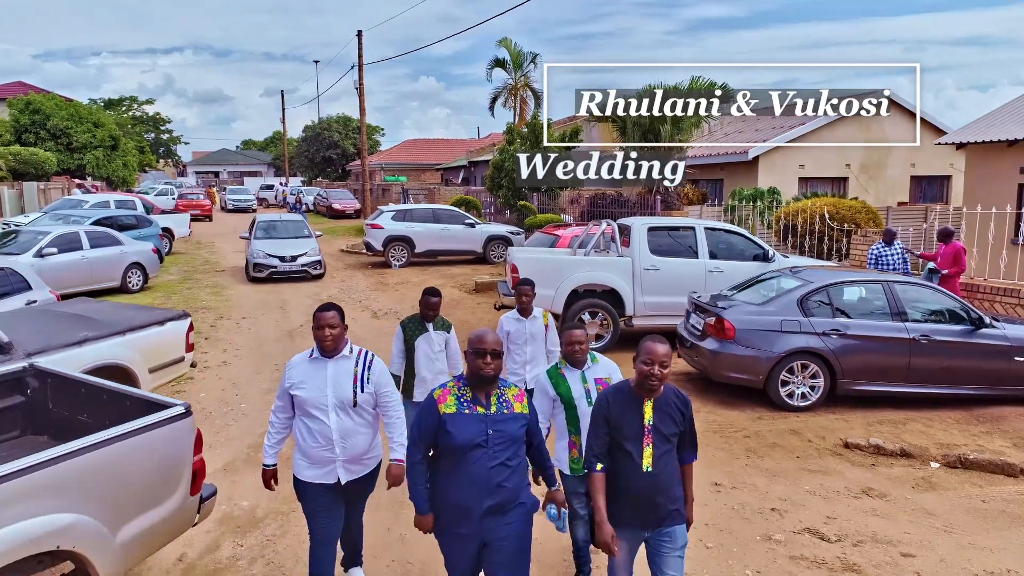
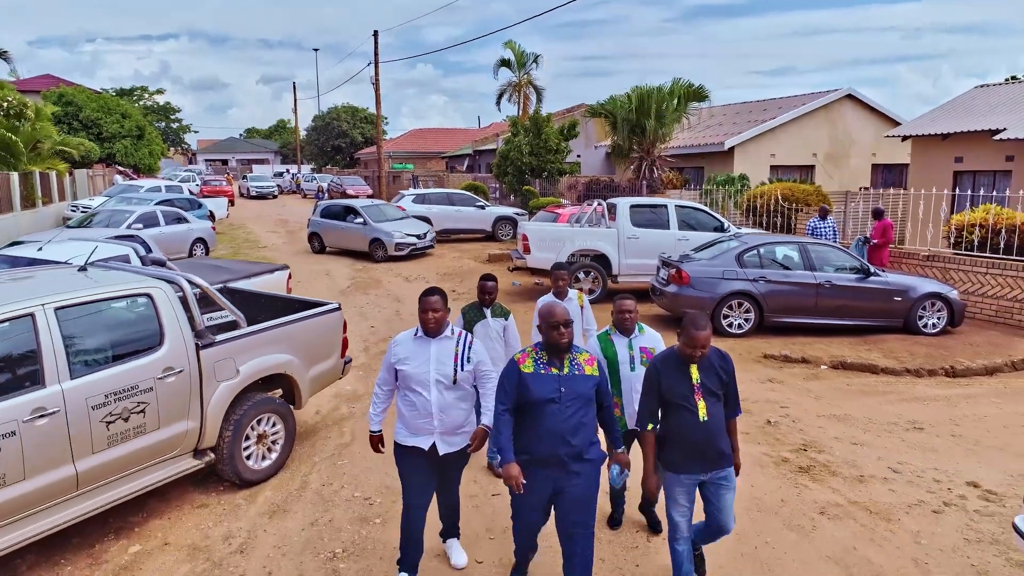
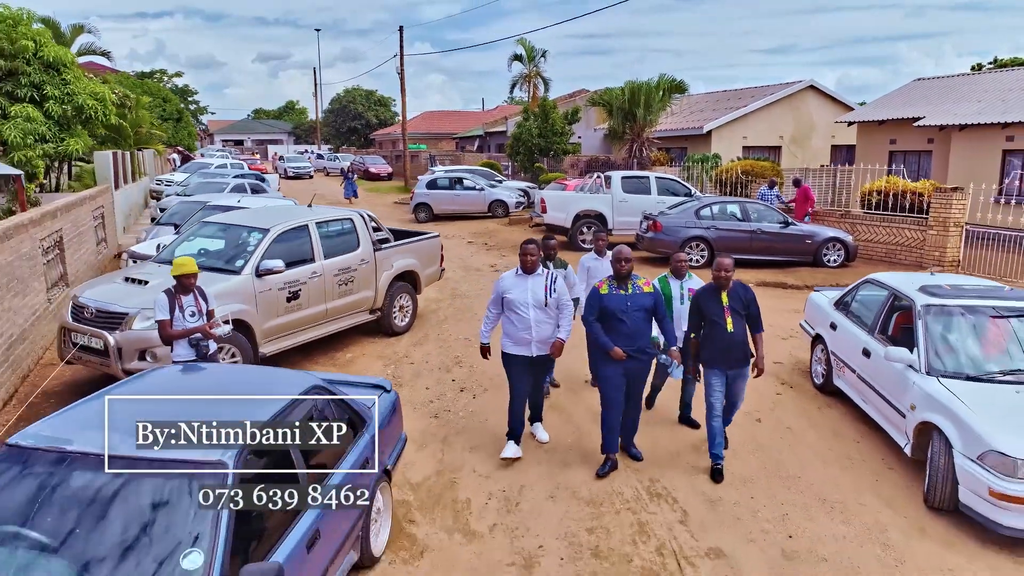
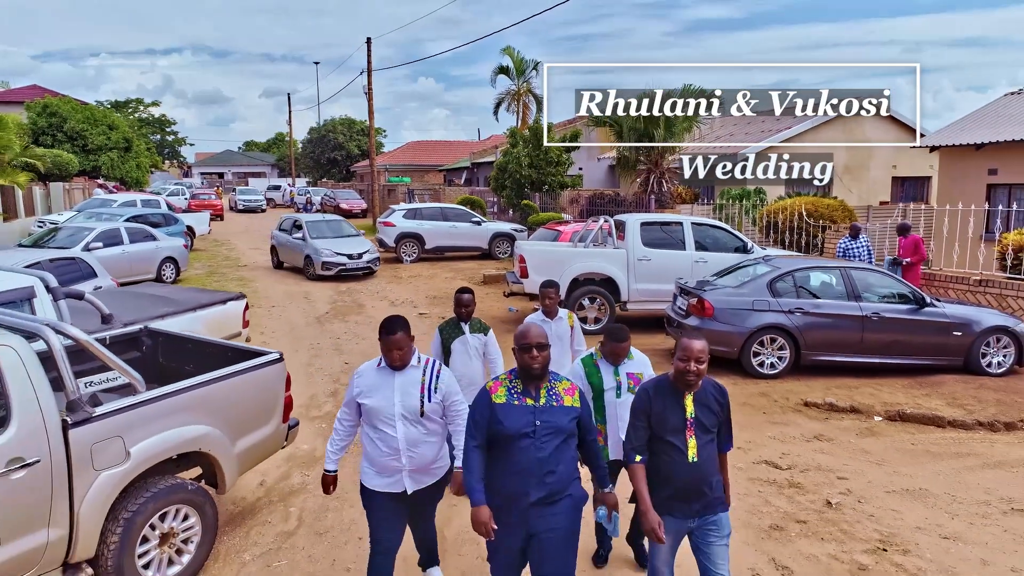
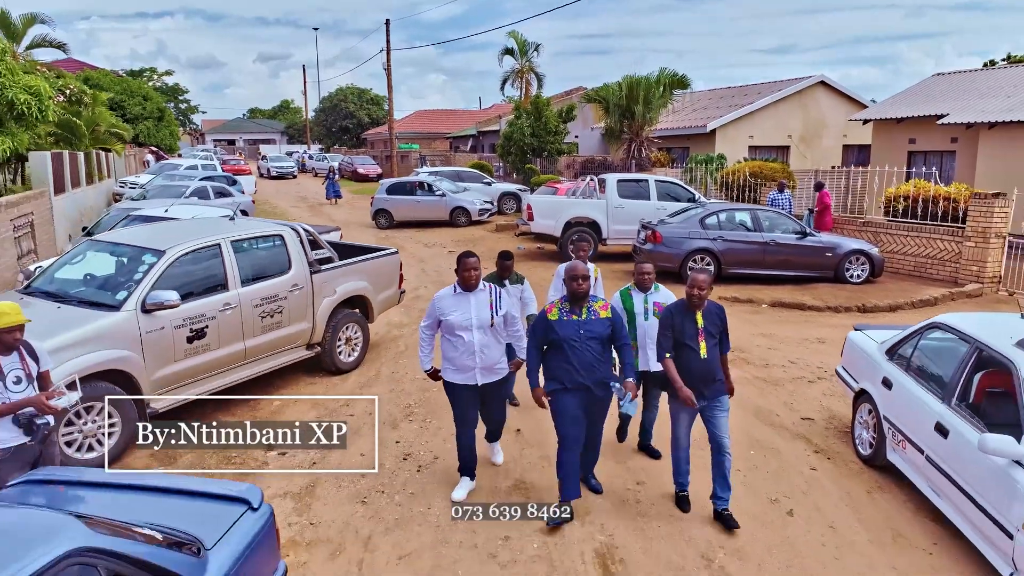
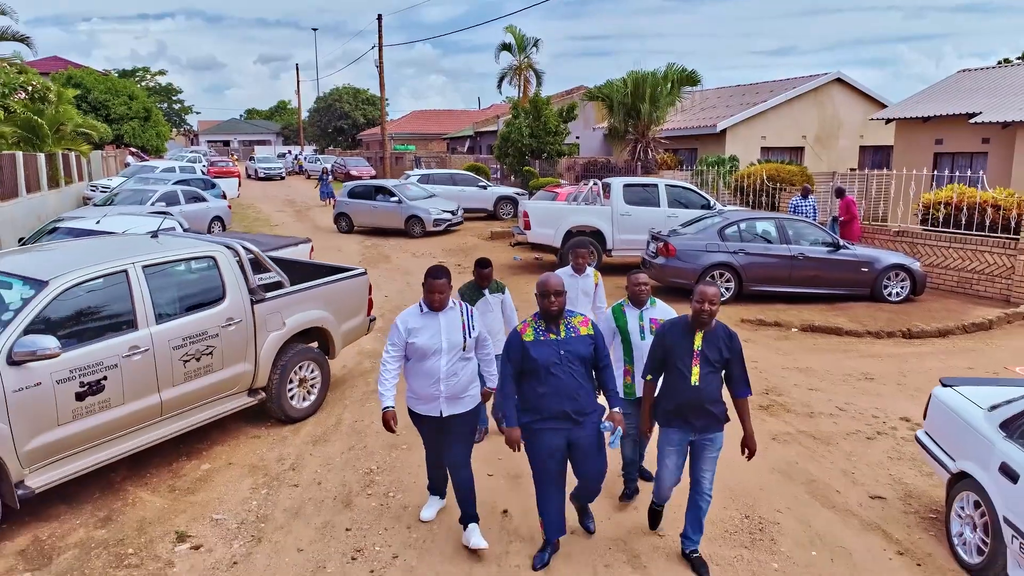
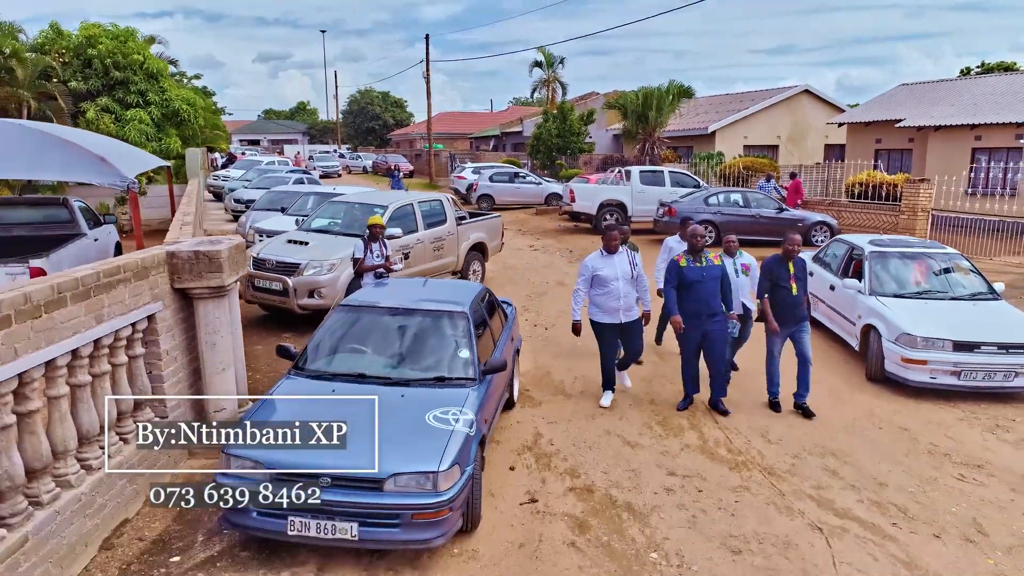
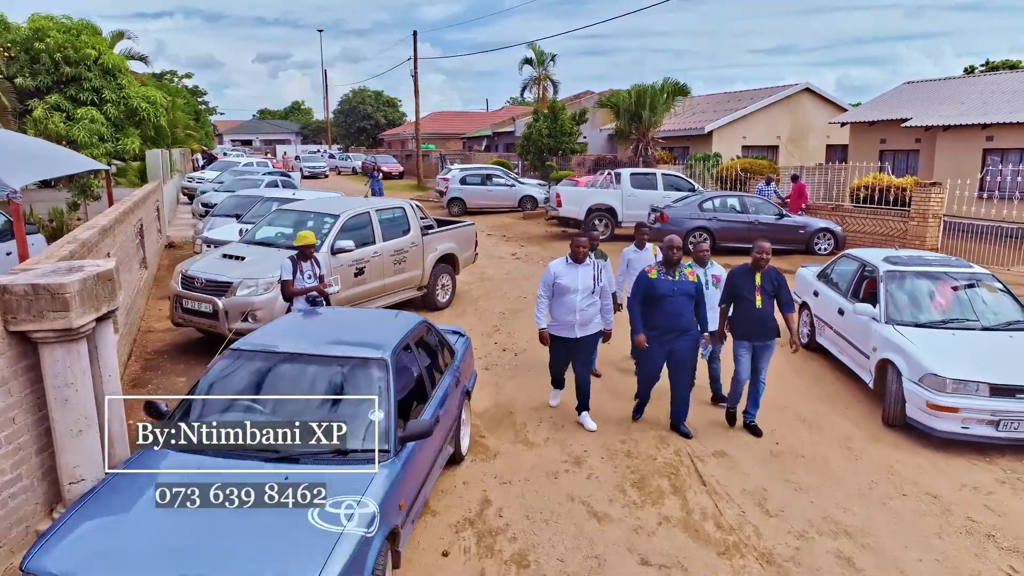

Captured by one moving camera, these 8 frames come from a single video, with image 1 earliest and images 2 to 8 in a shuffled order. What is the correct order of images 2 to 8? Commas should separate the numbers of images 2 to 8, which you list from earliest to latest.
4, 2, 6, 5, 3, 8, 7
